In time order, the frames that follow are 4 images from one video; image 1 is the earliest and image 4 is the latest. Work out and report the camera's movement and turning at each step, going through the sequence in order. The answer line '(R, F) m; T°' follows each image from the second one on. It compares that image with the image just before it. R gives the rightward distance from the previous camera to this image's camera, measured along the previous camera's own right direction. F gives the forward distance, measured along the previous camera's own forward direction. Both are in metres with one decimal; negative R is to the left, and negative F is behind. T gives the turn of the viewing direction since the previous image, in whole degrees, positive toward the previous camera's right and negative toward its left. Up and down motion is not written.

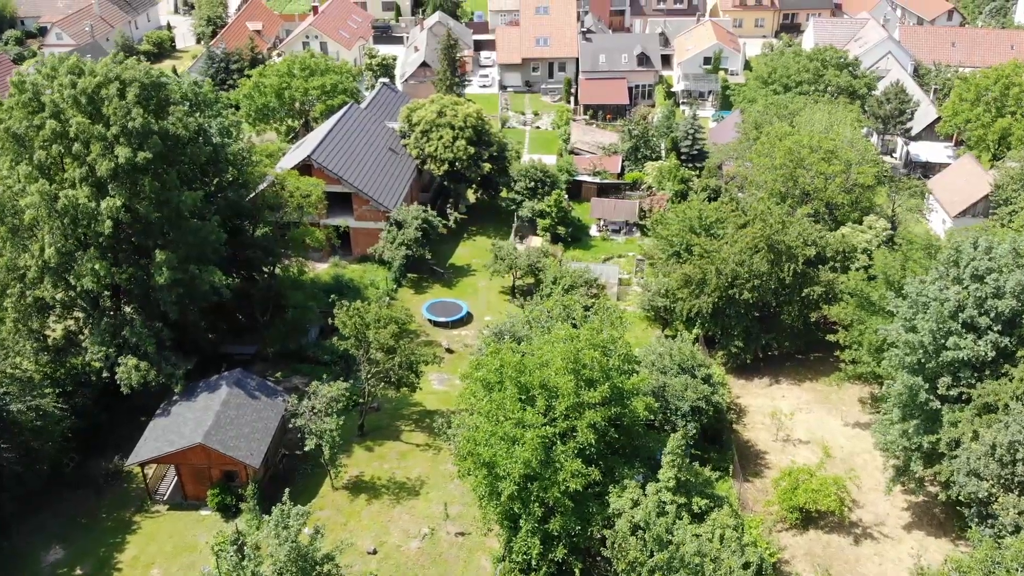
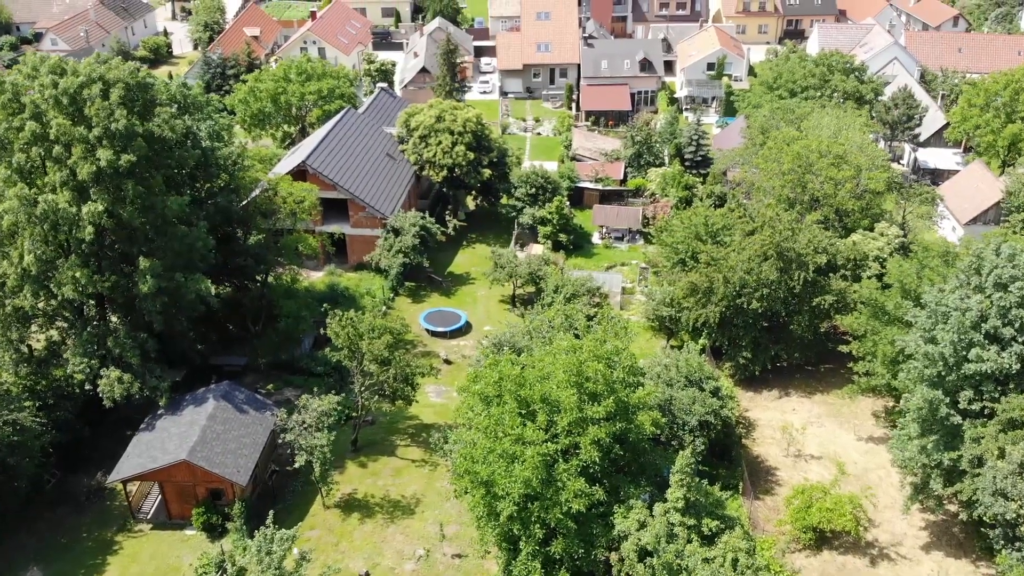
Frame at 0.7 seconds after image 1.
(+0.1, +1.7) m; 0°
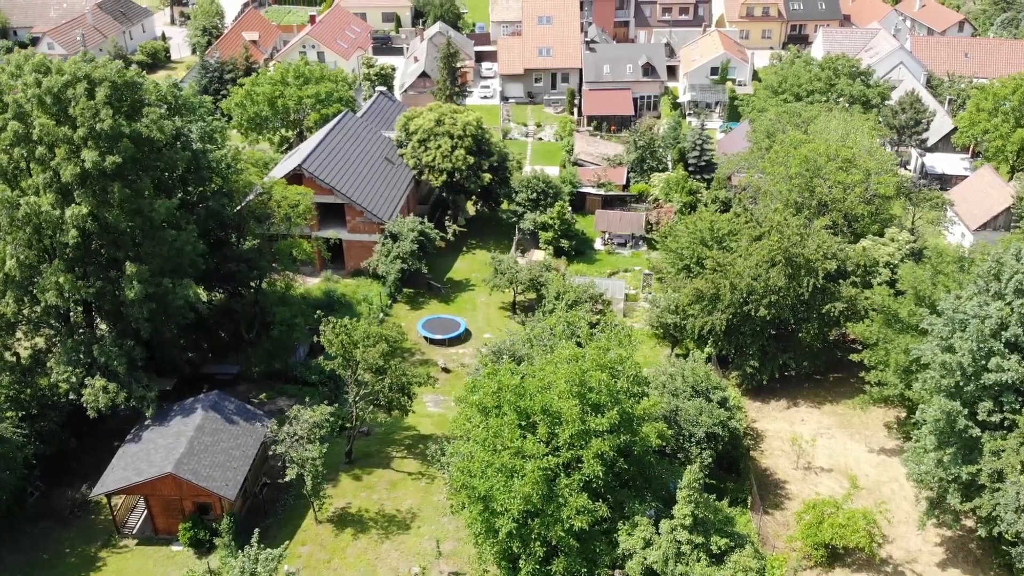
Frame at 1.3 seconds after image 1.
(+0.1, +1.4) m; 0°
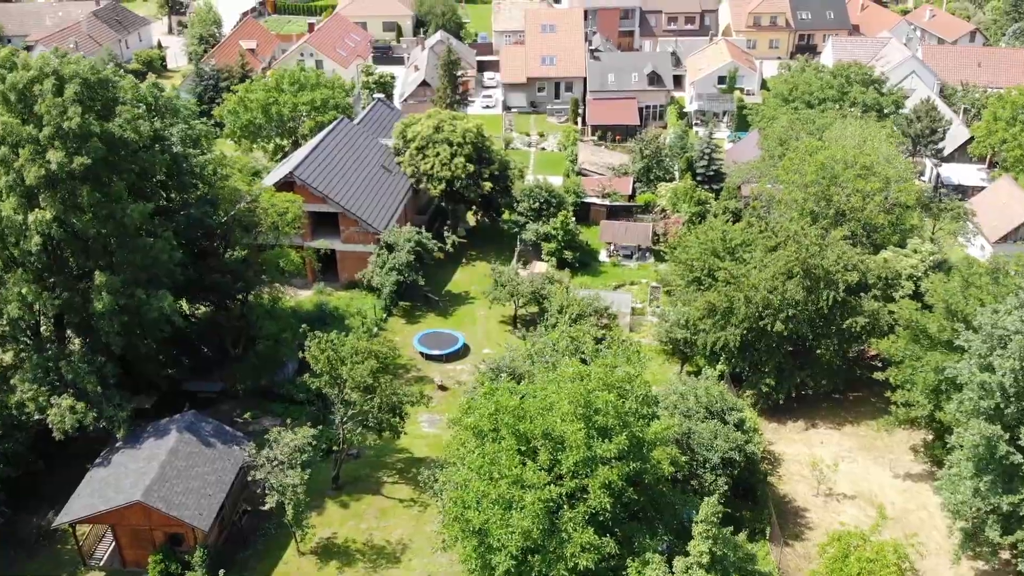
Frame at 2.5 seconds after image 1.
(+0.2, +2.7) m; 0°
